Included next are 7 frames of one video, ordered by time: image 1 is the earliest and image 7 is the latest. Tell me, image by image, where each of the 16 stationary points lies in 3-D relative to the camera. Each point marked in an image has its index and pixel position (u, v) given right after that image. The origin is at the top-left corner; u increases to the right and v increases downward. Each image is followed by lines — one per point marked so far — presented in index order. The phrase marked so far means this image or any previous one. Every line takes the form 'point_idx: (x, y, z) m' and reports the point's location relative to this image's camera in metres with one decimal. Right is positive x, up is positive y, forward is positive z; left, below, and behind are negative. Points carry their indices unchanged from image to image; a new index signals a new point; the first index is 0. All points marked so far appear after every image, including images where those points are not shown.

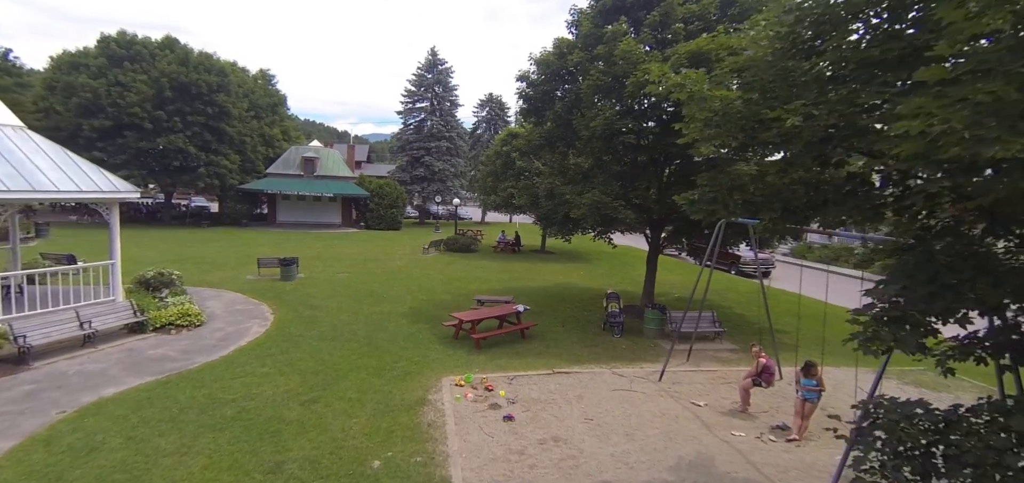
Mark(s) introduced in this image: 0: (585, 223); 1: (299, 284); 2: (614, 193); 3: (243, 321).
0: (+1.8, +0.5, +12.1) m
1: (-7.6, -1.5, +16.8) m
2: (+2.5, +1.2, +11.7) m
3: (-6.9, -2.0, +12.3) m
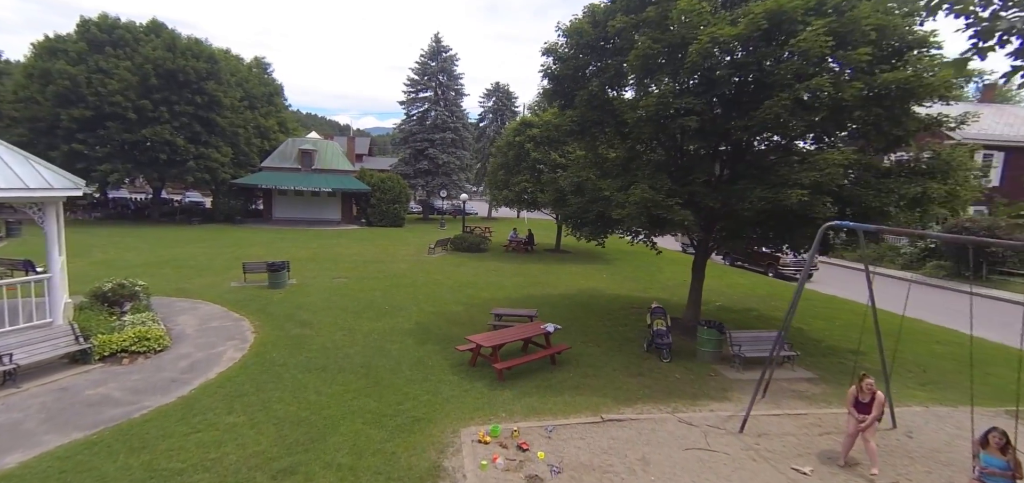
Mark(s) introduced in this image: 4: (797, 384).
0: (+2.4, +0.4, +9.9) m
1: (-7.0, -1.6, +14.7) m
2: (+3.1, +1.1, +9.5) m
3: (-6.3, -2.2, +10.3) m
4: (+5.4, -2.7, +9.0) m
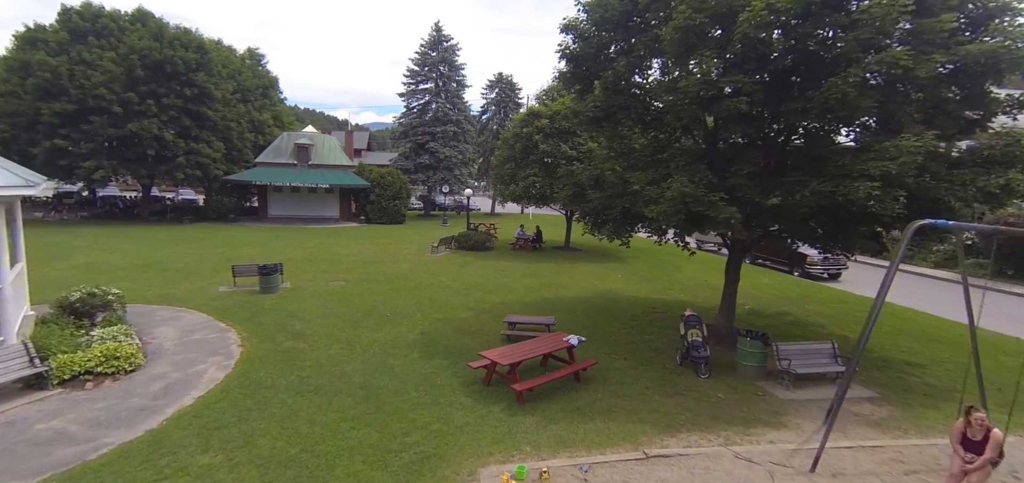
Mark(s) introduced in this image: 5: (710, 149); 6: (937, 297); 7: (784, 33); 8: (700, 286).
0: (+2.7, +0.3, +8.8) m
1: (-6.6, -1.6, +13.6) m
2: (+3.4, +1.1, +8.4) m
3: (-6.0, -2.2, +9.1) m
4: (+5.7, -2.7, +7.9) m
5: (+3.8, +1.8, +9.2) m
6: (+14.7, -1.9, +16.5) m
7: (+4.2, +3.2, +7.4) m
8: (+6.7, -1.7, +17.2) m
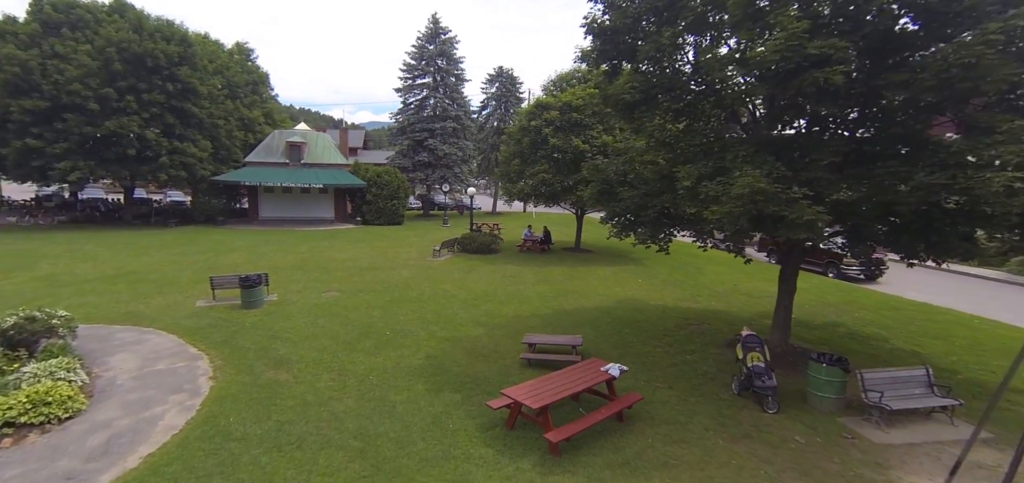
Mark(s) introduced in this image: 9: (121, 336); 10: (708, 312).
0: (+3.1, +0.2, +7.2) m
1: (-6.2, -1.8, +12.0) m
2: (+3.8, +1.0, +6.8) m
3: (-5.6, -2.4, +7.5) m
4: (+6.2, -2.8, +6.3) m
5: (+4.2, +1.7, +7.6) m
6: (+15.1, -1.9, +15.0) m
7: (+4.6, +3.1, +5.8) m
8: (+7.1, -1.7, +15.6) m
9: (-8.3, -2.0, +10.2) m
10: (+5.5, -2.0, +13.5) m
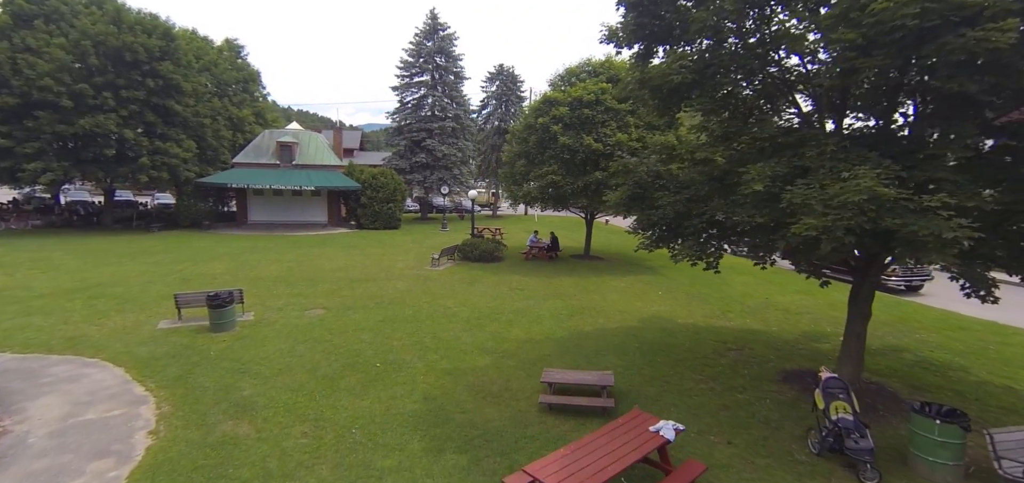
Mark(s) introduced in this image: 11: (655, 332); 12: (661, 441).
0: (+3.4, 0.0, +5.5) m
1: (-6.0, -2.1, +10.3) m
2: (+4.0, +0.7, +5.1) m
3: (-5.3, -2.7, +5.8) m
4: (+6.4, -3.0, +4.7) m
5: (+4.4, +1.4, +5.9) m
6: (+15.3, -2.2, +13.4) m
7: (+4.8, +2.9, +4.2) m
8: (+7.3, -2.0, +14.0) m
9: (-8.1, -2.3, +8.5) m
10: (+5.8, -2.3, +11.8) m
11: (+3.5, -2.2, +11.7) m
12: (+1.6, -2.3, +5.4) m
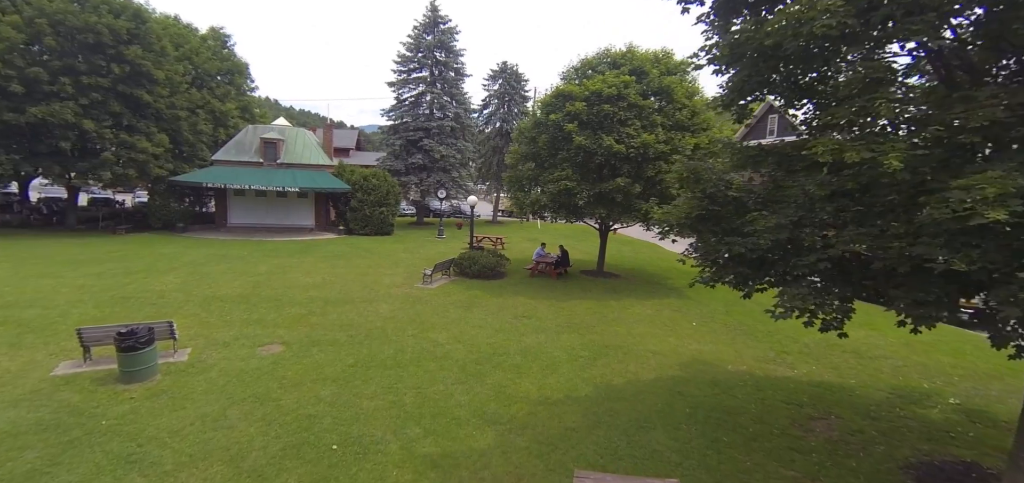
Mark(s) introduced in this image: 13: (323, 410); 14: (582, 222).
0: (+3.6, -0.5, +2.9) m
1: (-5.8, -2.4, +7.6) m
2: (+4.3, +0.2, +2.5) m
3: (-5.1, -3.0, +3.1) m
4: (+6.6, -3.6, +2.0) m
5: (+4.7, +0.9, +3.3) m
6: (+15.5, -2.9, +10.8) m
7: (+5.1, +2.4, +1.5) m
8: (+7.5, -2.6, +11.3) m
9: (-7.9, -2.6, +5.8) m
10: (+5.9, -2.8, +9.1) m
11: (+3.6, -2.7, +9.0) m
12: (+1.8, -2.7, +2.8) m
13: (-3.0, -2.6, +7.5) m
14: (+2.6, +0.7, +17.4) m
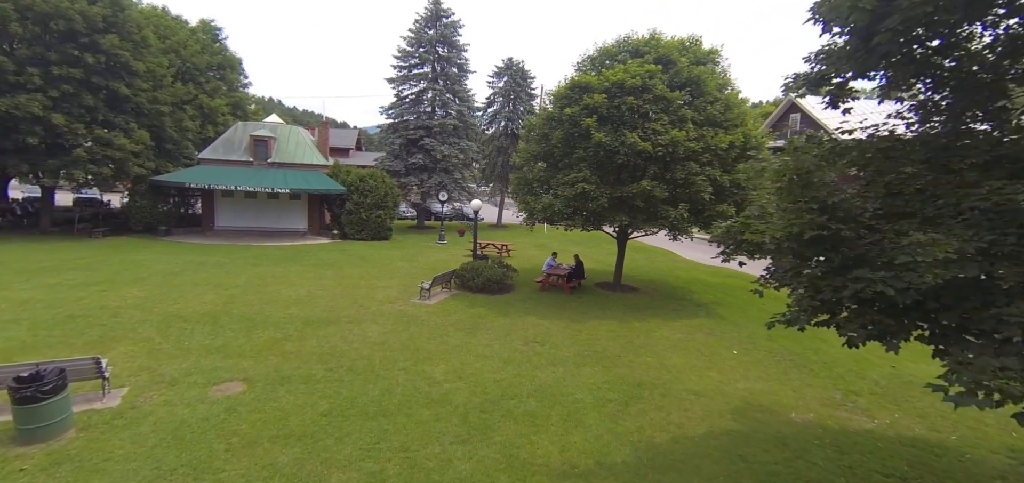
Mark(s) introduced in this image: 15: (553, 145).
0: (+3.8, -0.8, +0.9) m
1: (-5.6, -2.7, +5.7) m
2: (+4.5, -0.1, +0.5) m
3: (-4.9, -3.3, +1.2) m
4: (+6.8, -3.9, 0.0) m
5: (+4.9, +0.6, +1.4) m
6: (+15.7, -3.3, +8.8) m
7: (+5.3, +2.1, -0.4) m
8: (+7.7, -2.9, +9.4) m
9: (-7.7, -2.8, +3.9) m
10: (+6.1, -3.2, +7.2) m
11: (+3.8, -3.0, +7.1) m
12: (+2.0, -3.0, +0.8) m
13: (-2.8, -2.8, +5.6) m
14: (+2.8, +0.4, +15.5) m
15: (+1.3, +3.1, +15.5) m
